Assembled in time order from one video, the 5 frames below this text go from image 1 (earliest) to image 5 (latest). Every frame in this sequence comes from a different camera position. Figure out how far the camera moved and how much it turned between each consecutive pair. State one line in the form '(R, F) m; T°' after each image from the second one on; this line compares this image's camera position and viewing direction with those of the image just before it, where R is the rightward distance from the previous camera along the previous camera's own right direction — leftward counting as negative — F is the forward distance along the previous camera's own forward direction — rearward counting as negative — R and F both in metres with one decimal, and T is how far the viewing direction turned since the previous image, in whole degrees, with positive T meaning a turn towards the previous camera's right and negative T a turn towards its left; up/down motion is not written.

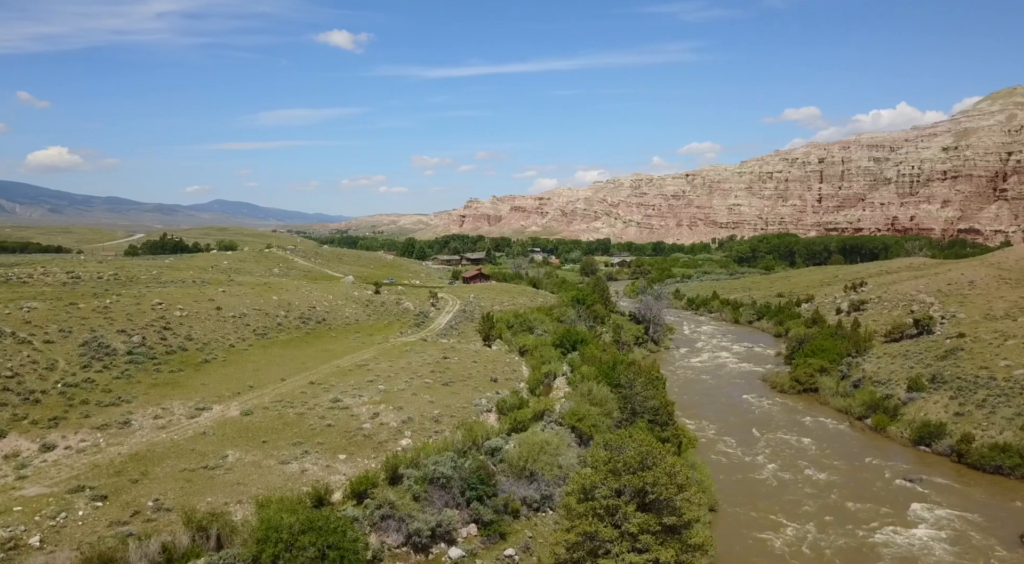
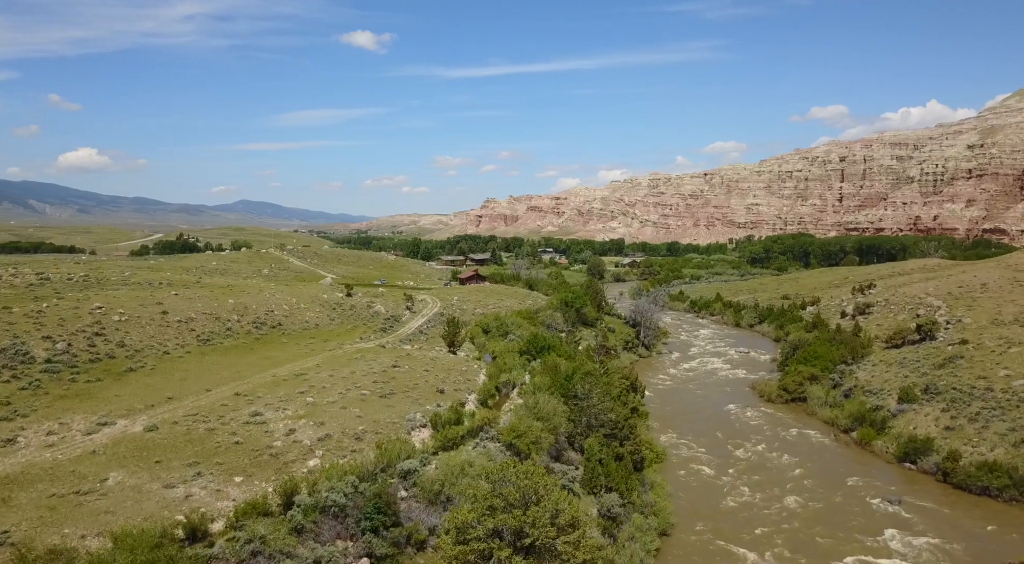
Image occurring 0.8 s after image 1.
(+3.0, +2.0) m; -1°
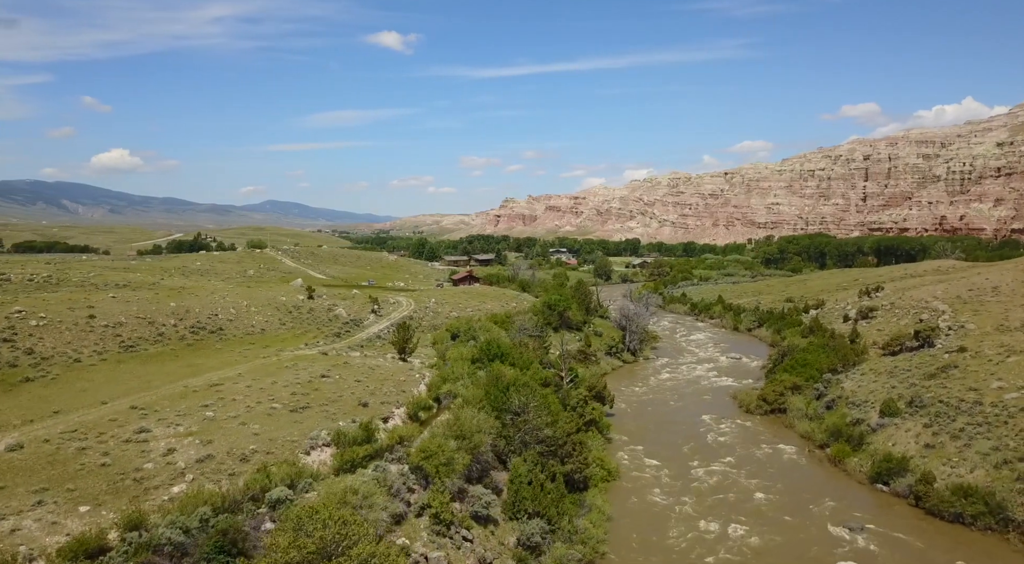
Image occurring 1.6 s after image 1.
(+3.6, +2.3) m; -2°
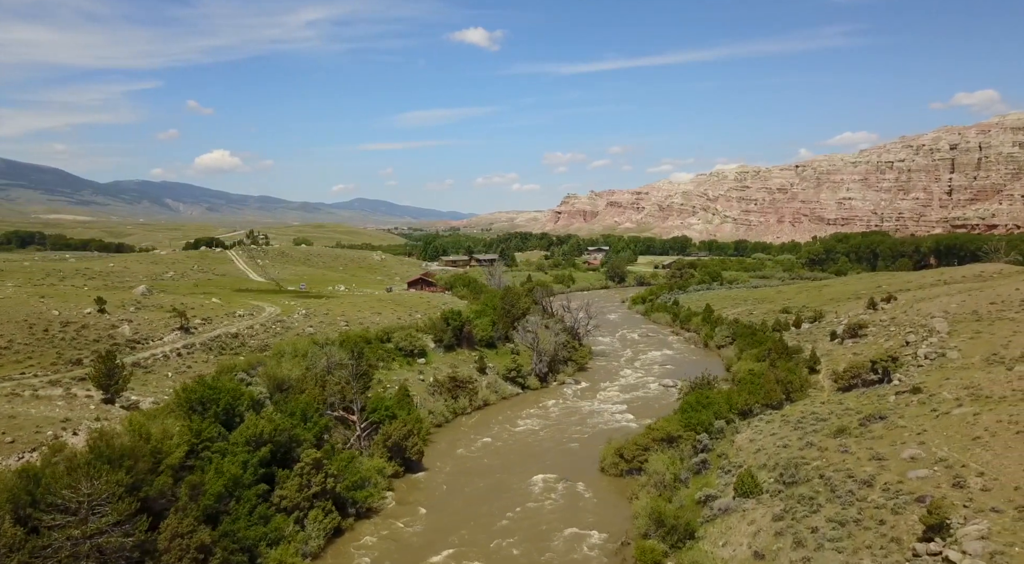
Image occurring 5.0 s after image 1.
(+14.0, +10.5) m; -5°
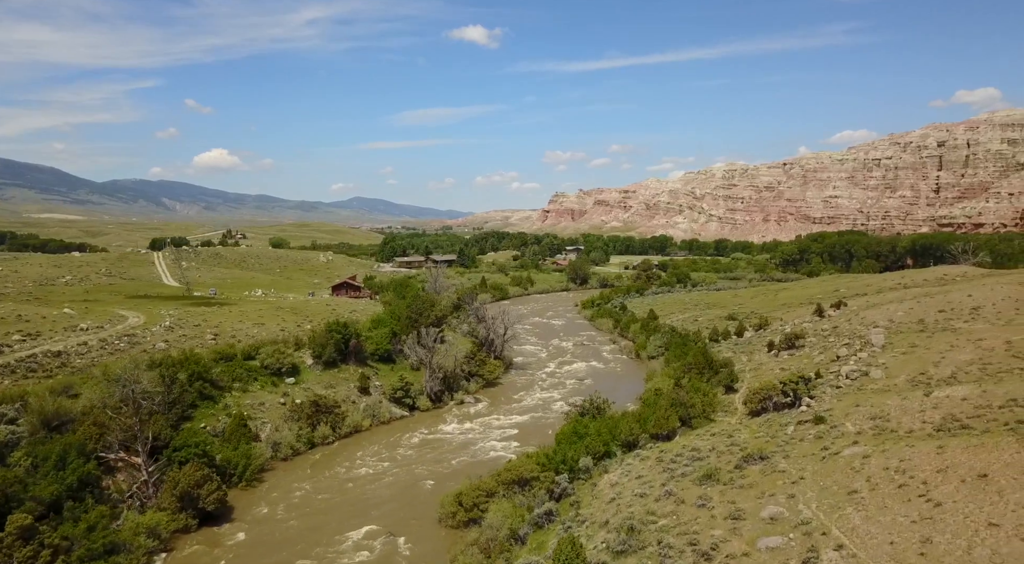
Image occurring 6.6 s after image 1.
(+7.2, +5.4) m; +1°
